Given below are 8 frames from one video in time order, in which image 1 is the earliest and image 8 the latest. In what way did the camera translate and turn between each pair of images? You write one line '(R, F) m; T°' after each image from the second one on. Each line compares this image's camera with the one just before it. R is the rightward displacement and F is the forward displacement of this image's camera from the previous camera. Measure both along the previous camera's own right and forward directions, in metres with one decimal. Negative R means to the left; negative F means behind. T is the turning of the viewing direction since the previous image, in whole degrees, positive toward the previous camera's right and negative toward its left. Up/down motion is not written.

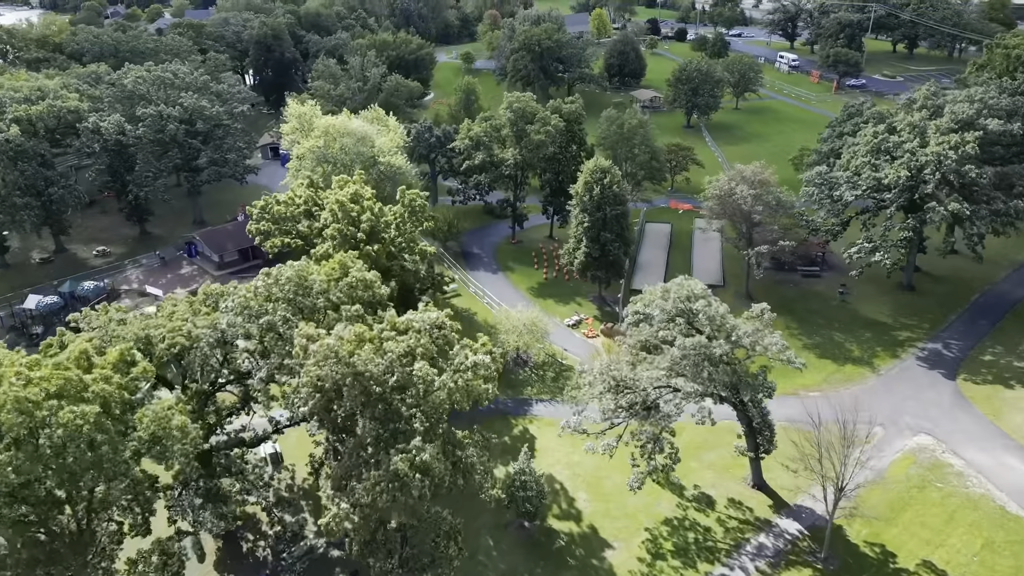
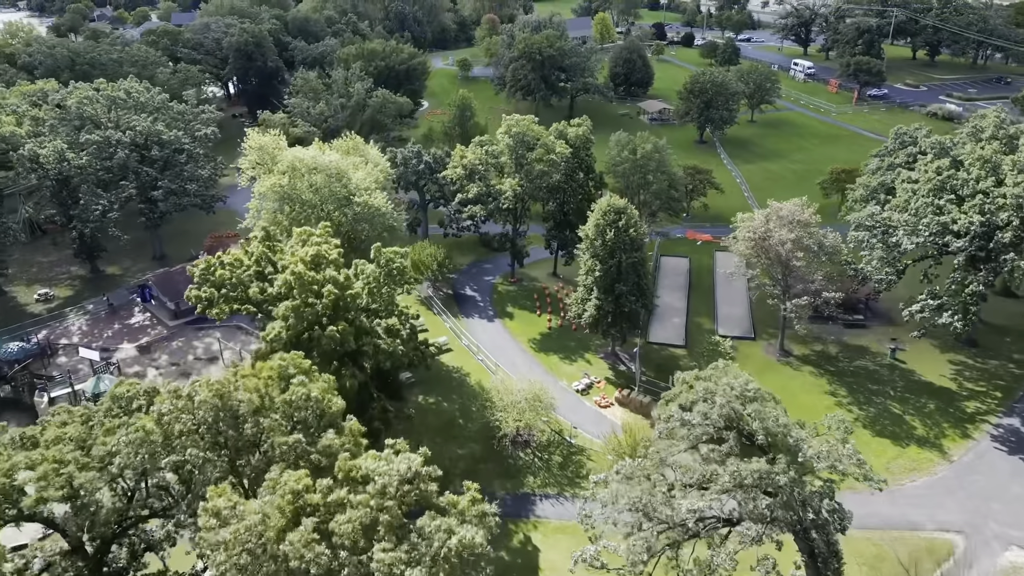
(0.0, +7.4) m; 0°
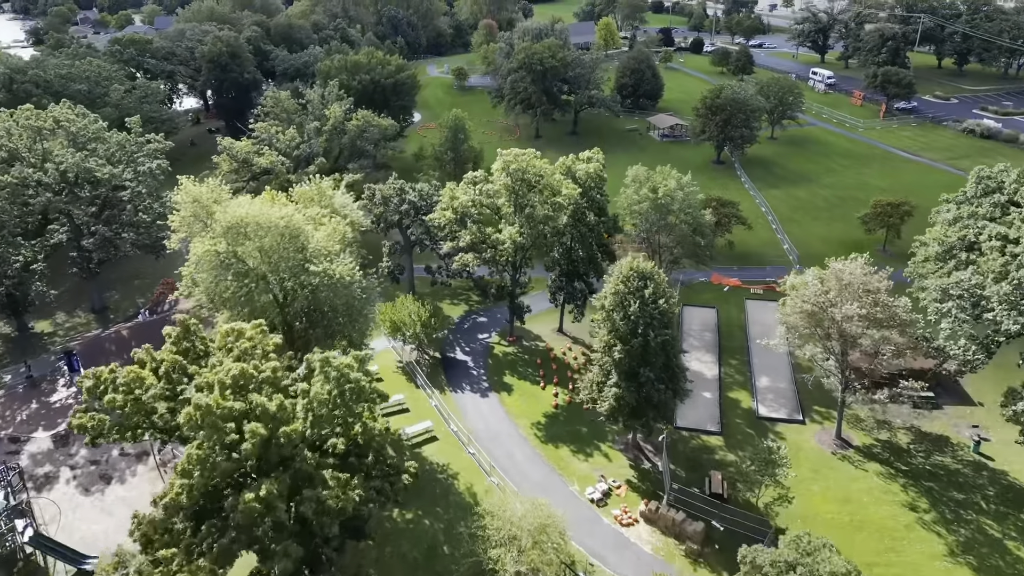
(0.0, +8.5) m; 0°
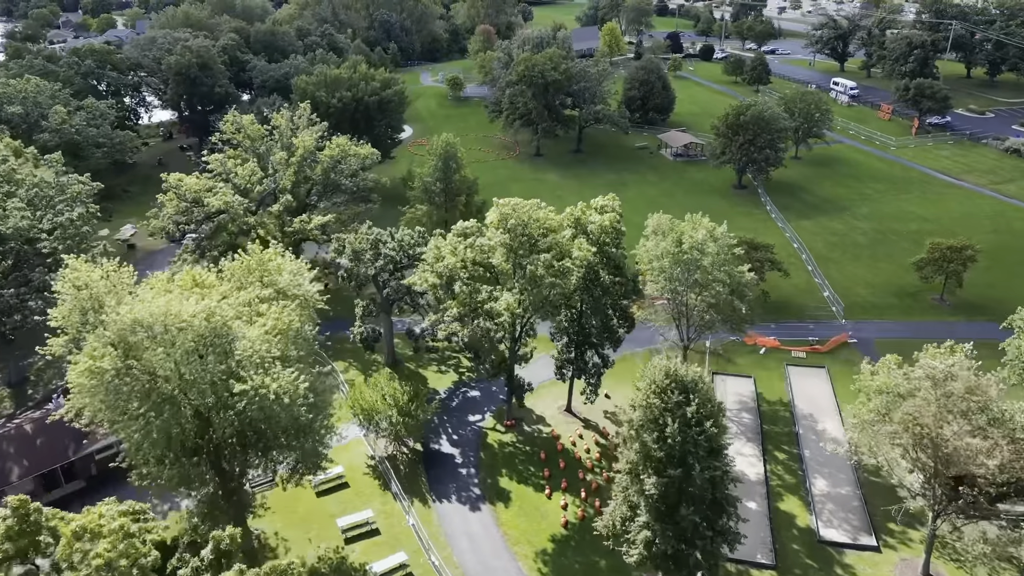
(+0.1, +8.5) m; 0°
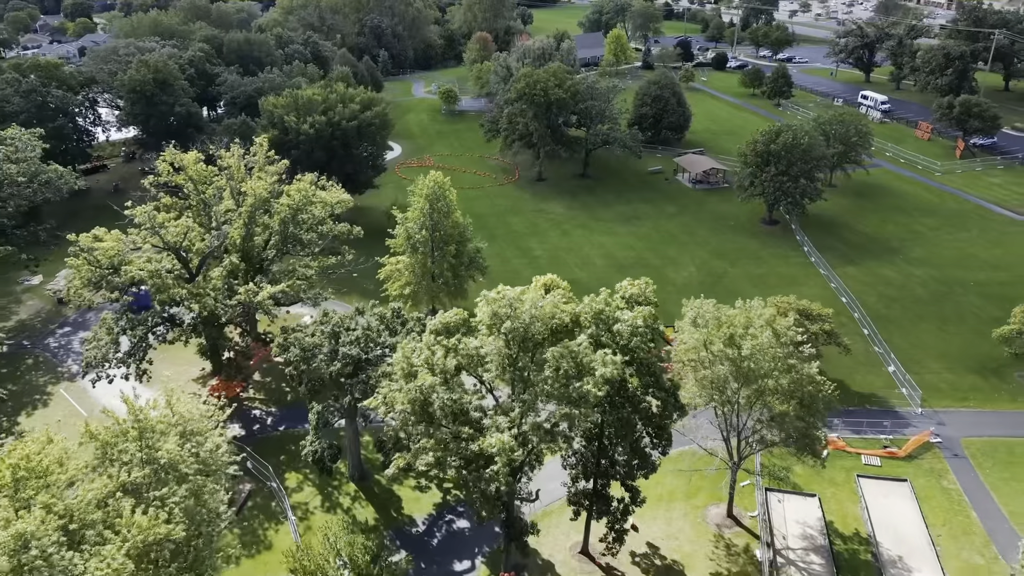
(0.0, +9.7) m; 0°
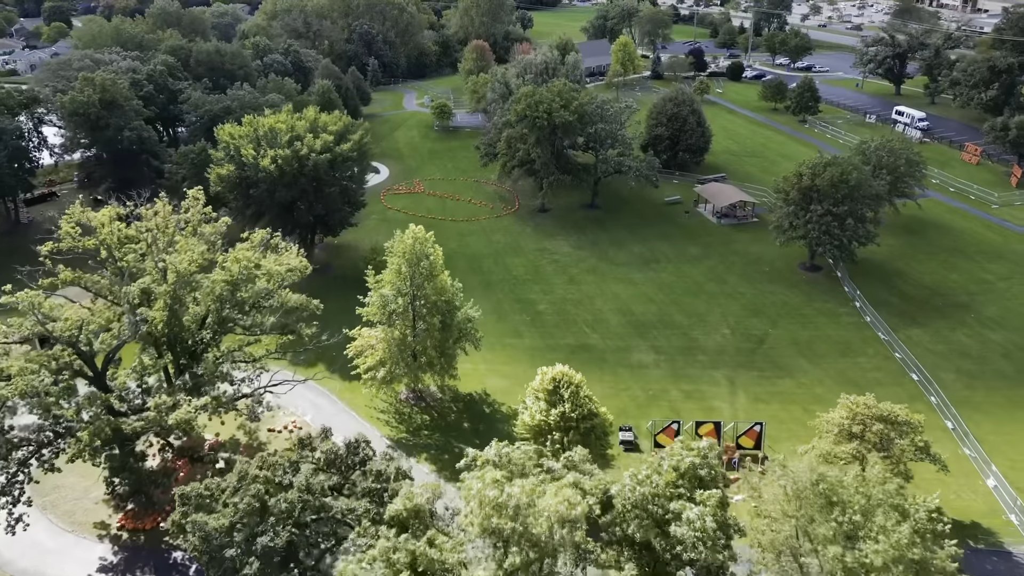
(0.0, +9.6) m; 0°
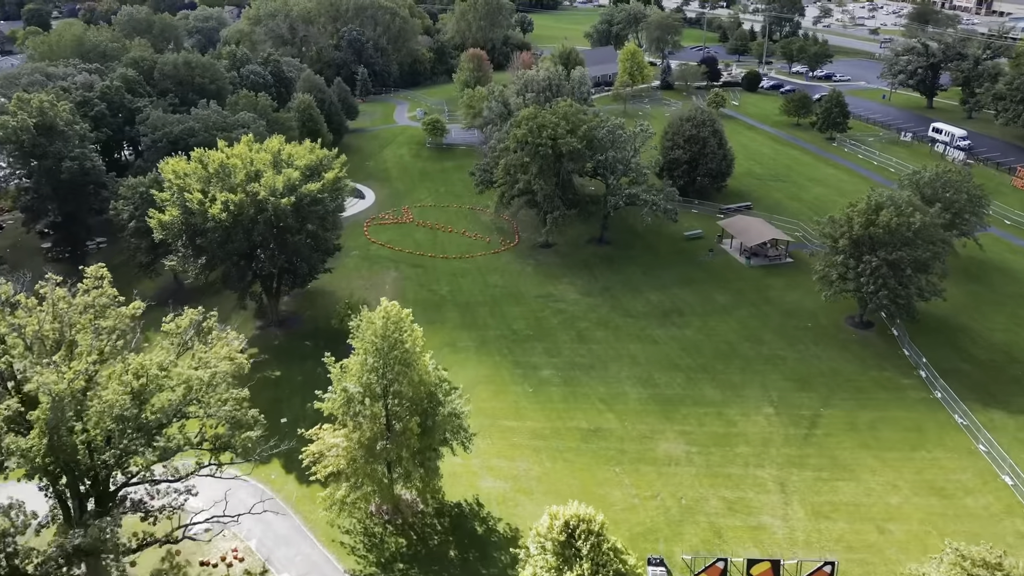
(0.0, +8.7) m; 0°
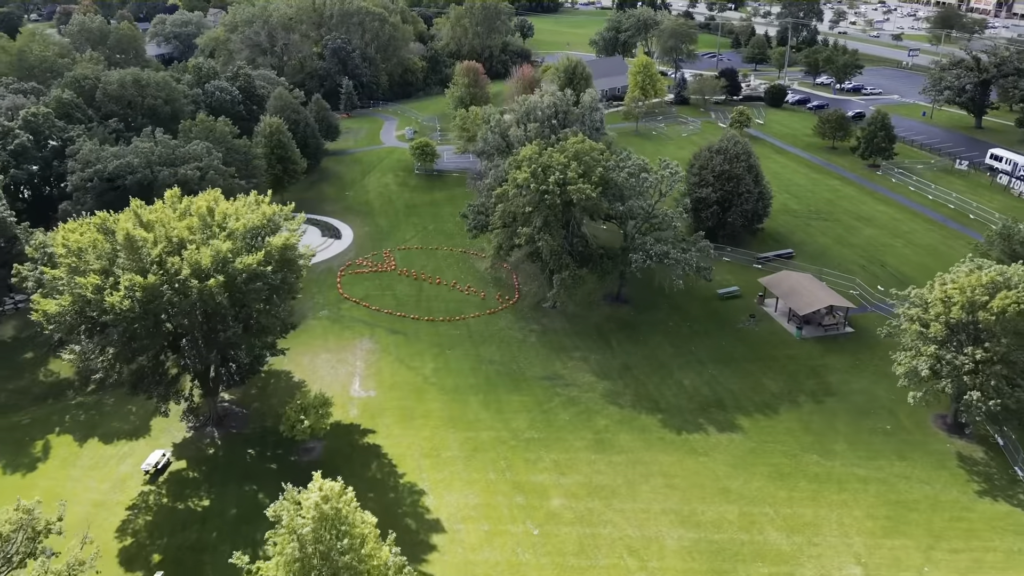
(0.0, +10.8) m; 0°
